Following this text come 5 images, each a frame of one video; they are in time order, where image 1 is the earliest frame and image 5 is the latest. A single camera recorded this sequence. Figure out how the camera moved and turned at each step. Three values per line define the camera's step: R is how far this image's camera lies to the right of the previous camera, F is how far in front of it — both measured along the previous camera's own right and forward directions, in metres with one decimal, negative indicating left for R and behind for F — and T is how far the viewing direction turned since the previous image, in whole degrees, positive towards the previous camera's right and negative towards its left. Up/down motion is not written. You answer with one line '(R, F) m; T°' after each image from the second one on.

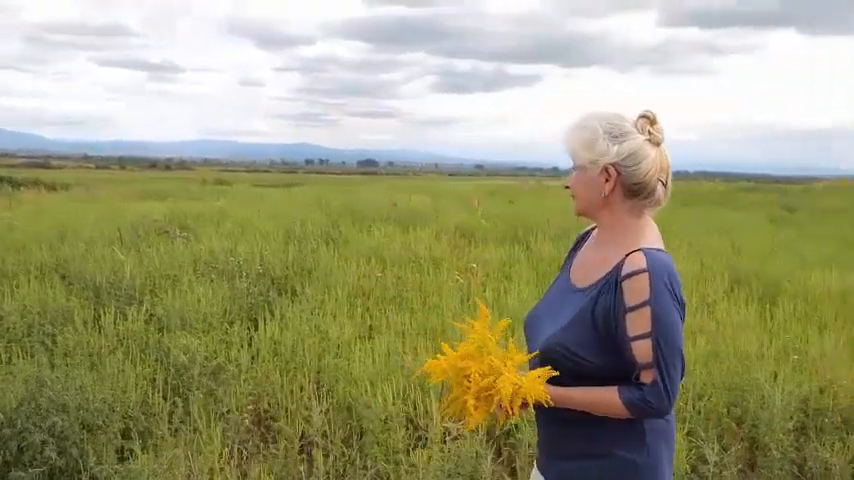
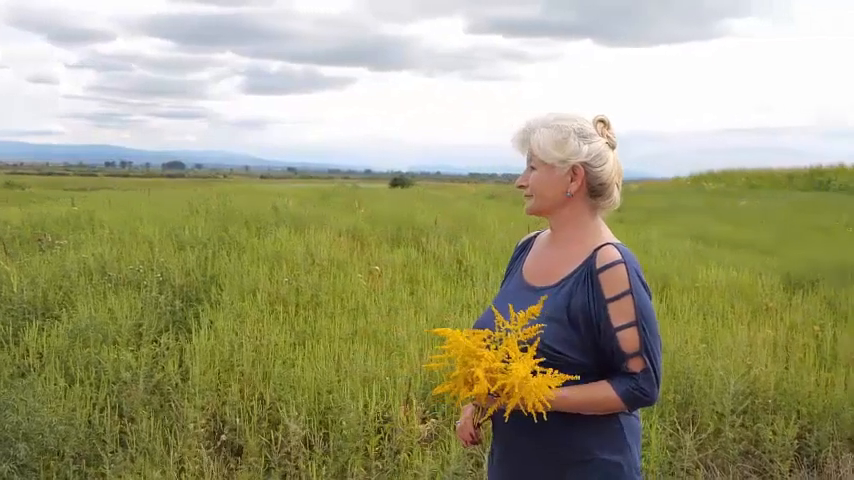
(-0.7, +0.1) m; +12°
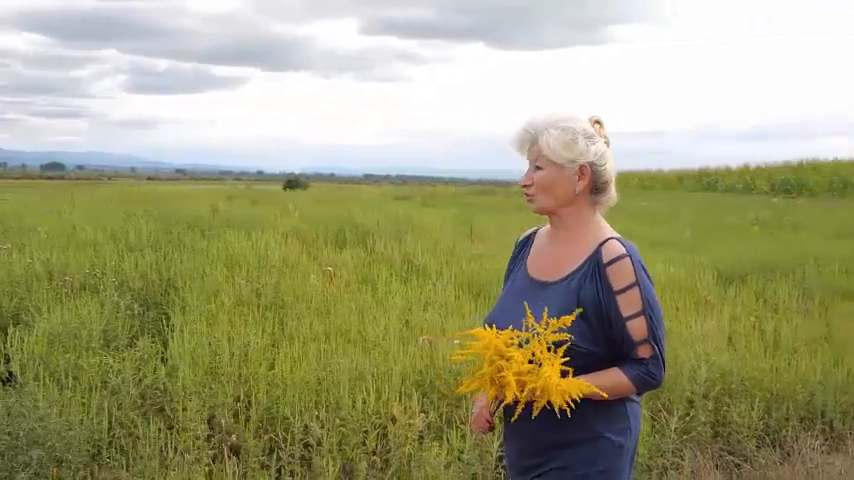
(-0.5, -0.1) m; +7°
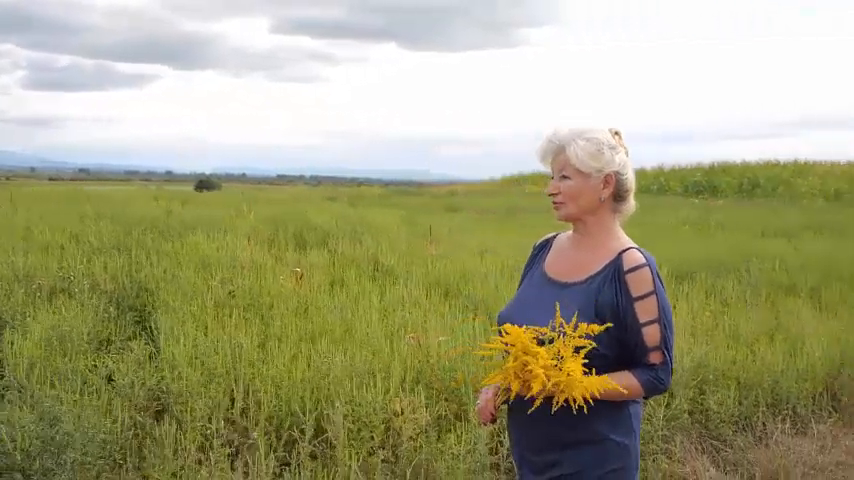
(-0.4, -0.1) m; +6°
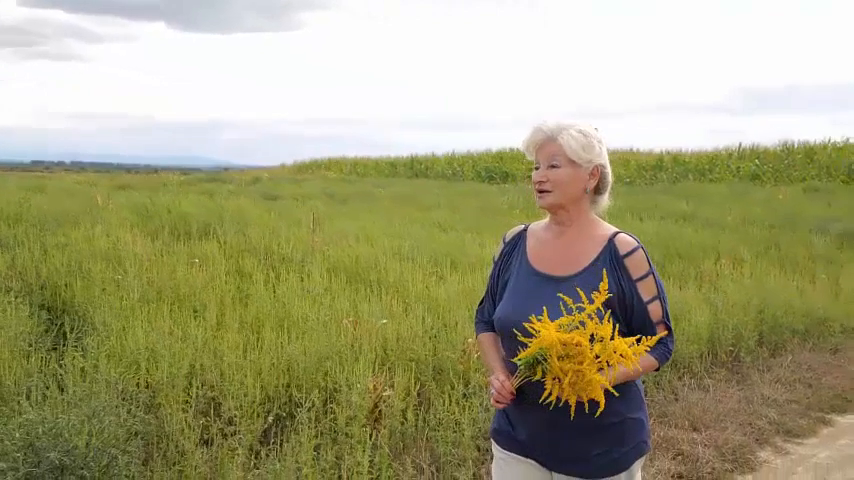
(-0.5, -0.2) m; +8°
